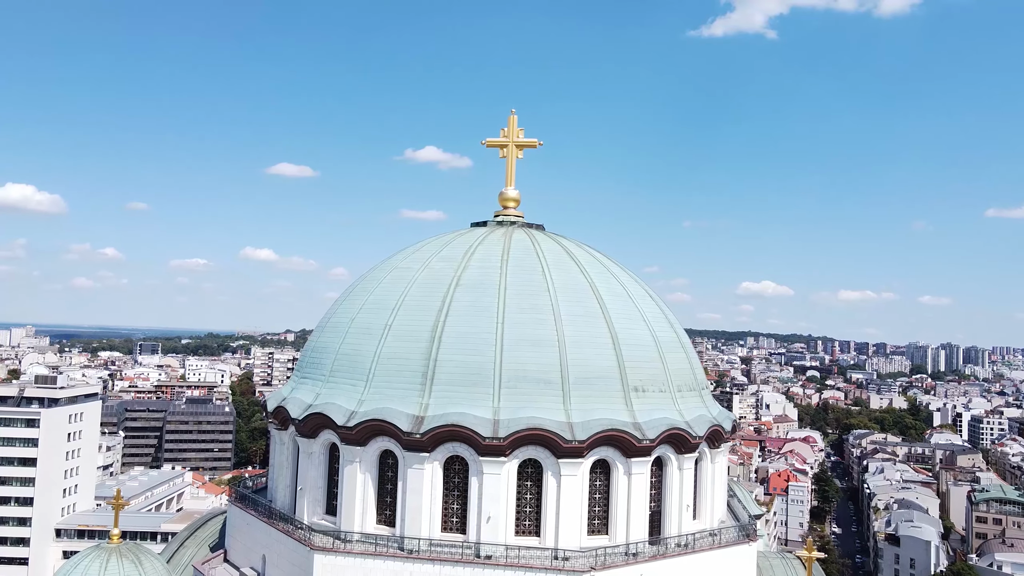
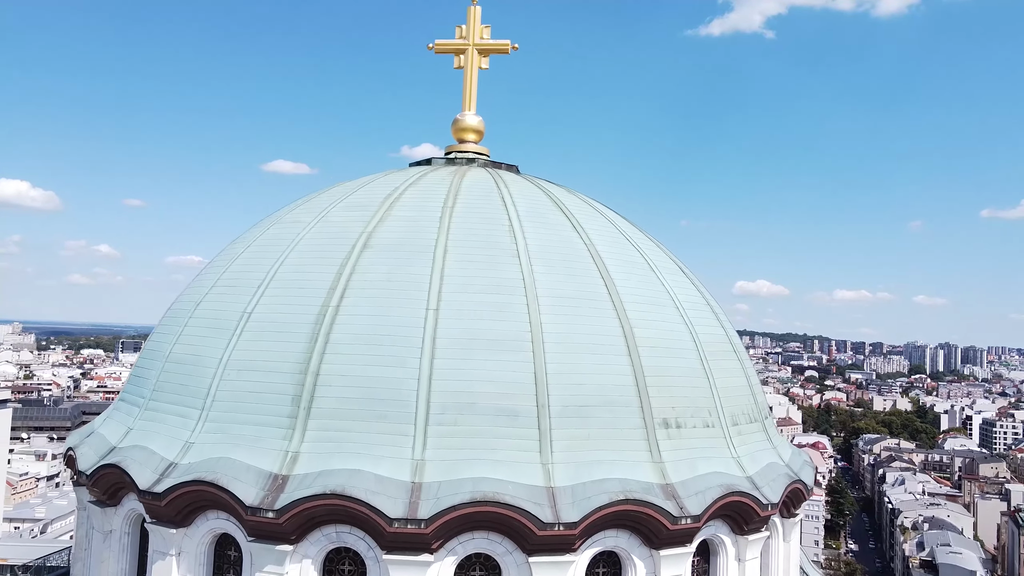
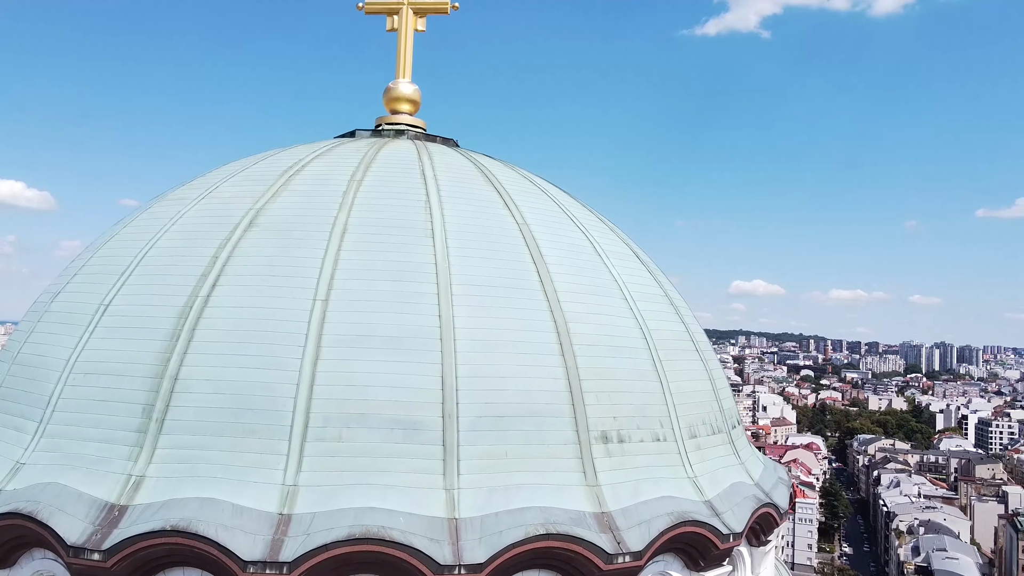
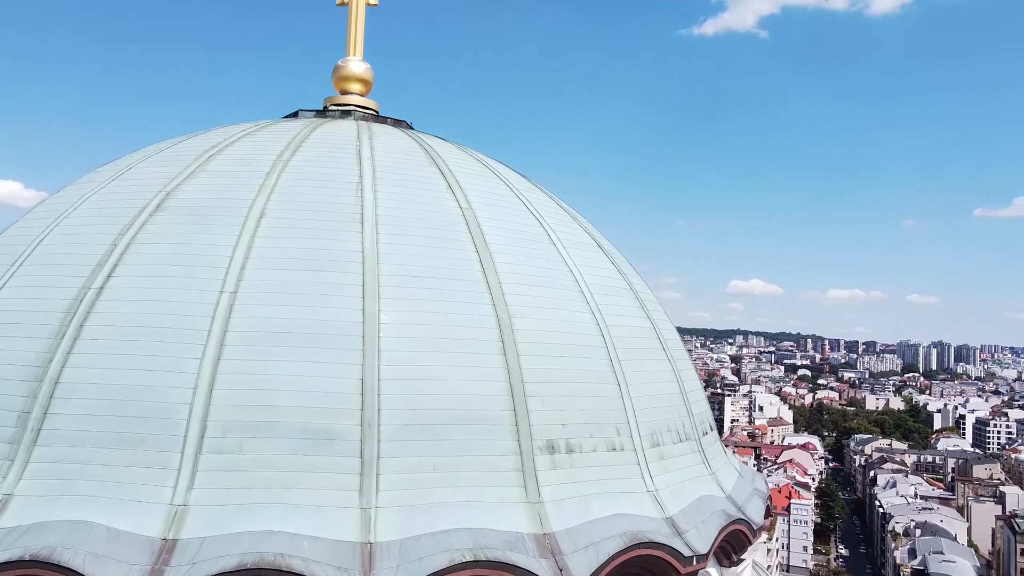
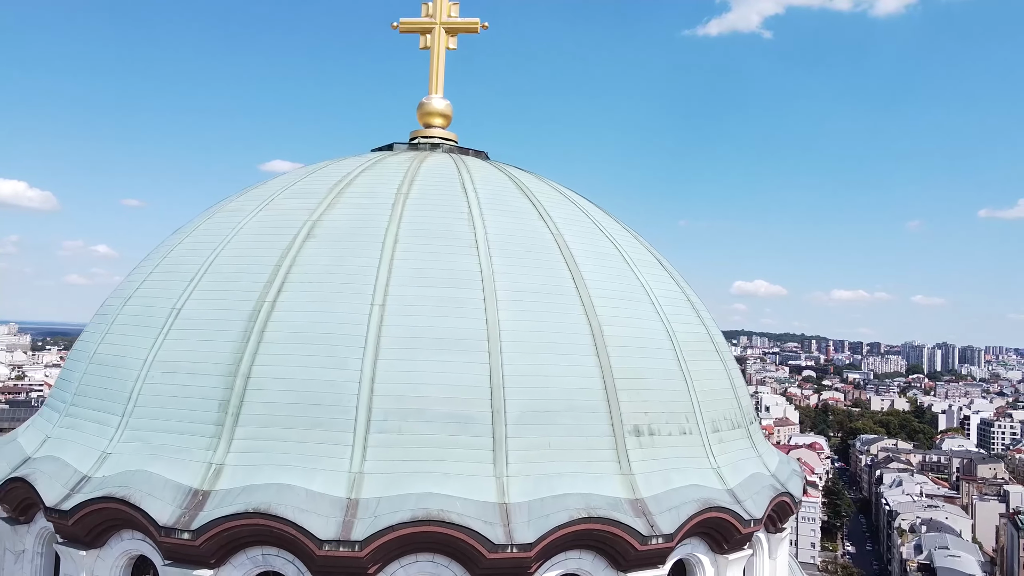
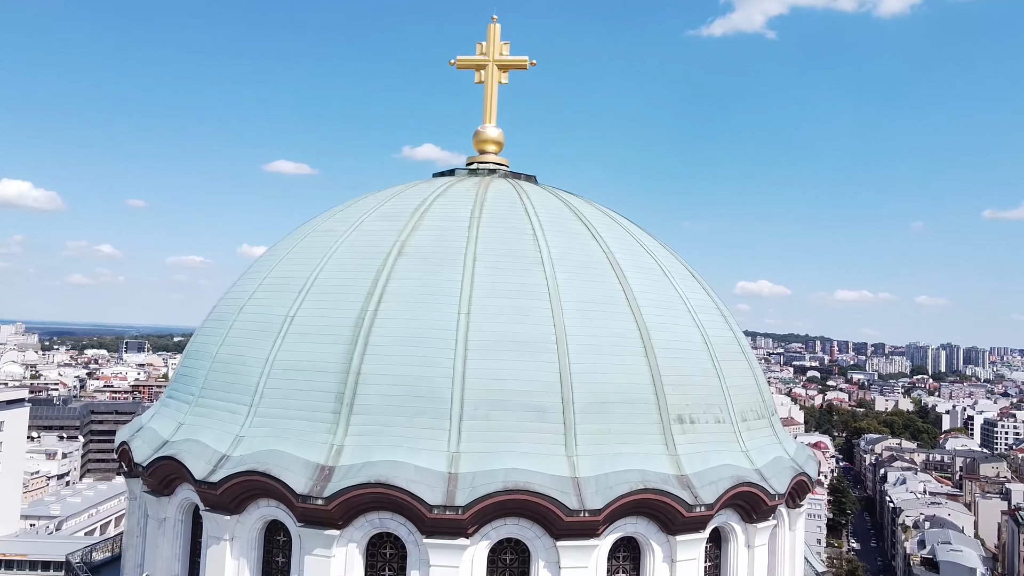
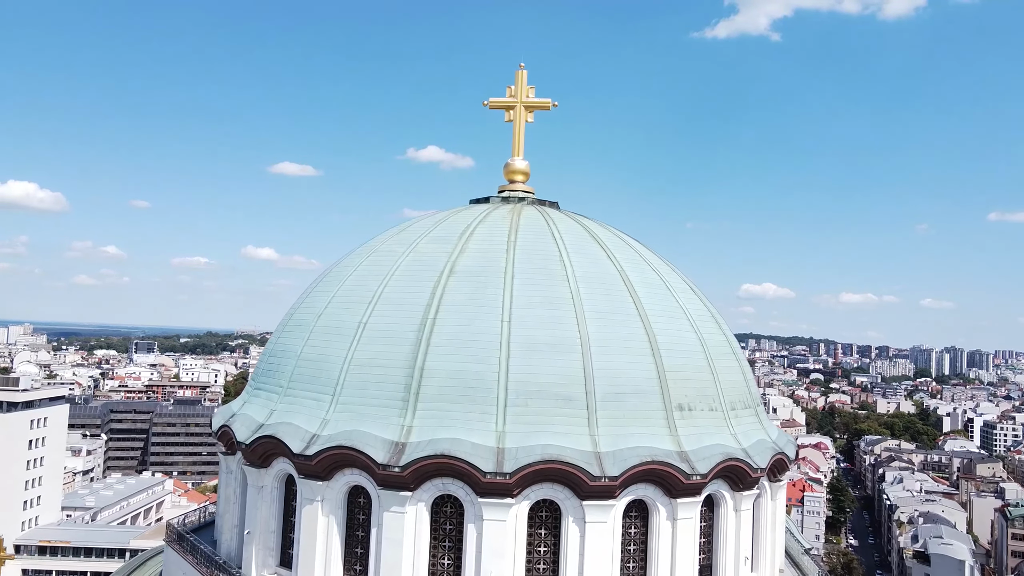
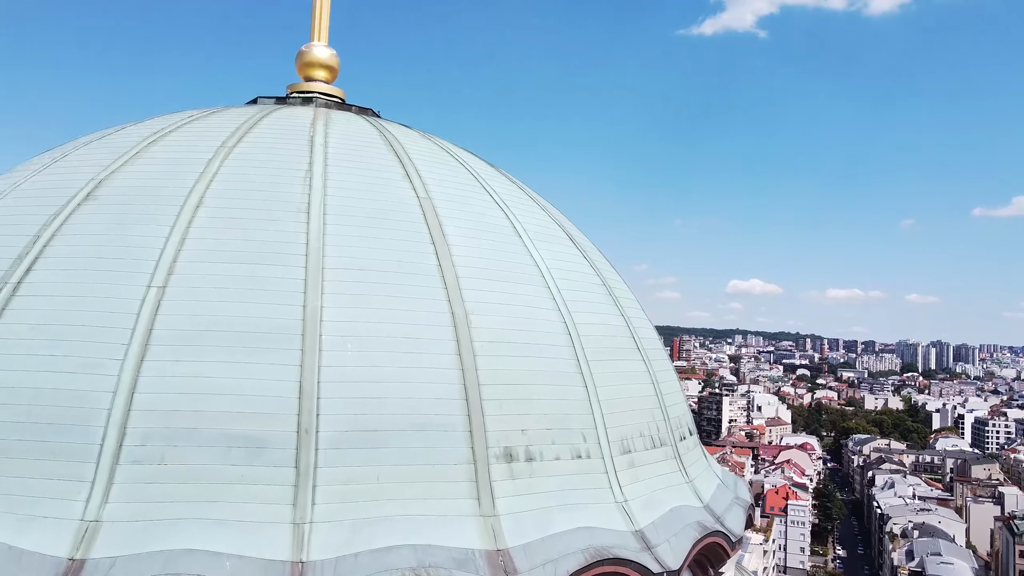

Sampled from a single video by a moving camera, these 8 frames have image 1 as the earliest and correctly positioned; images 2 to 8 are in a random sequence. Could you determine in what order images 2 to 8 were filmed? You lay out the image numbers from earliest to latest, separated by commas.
7, 6, 2, 5, 3, 4, 8
